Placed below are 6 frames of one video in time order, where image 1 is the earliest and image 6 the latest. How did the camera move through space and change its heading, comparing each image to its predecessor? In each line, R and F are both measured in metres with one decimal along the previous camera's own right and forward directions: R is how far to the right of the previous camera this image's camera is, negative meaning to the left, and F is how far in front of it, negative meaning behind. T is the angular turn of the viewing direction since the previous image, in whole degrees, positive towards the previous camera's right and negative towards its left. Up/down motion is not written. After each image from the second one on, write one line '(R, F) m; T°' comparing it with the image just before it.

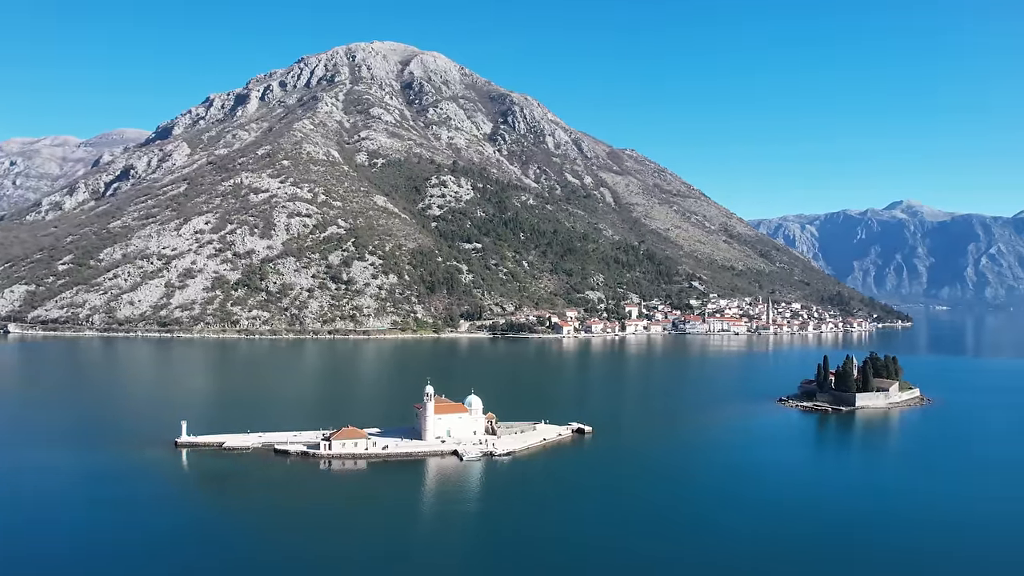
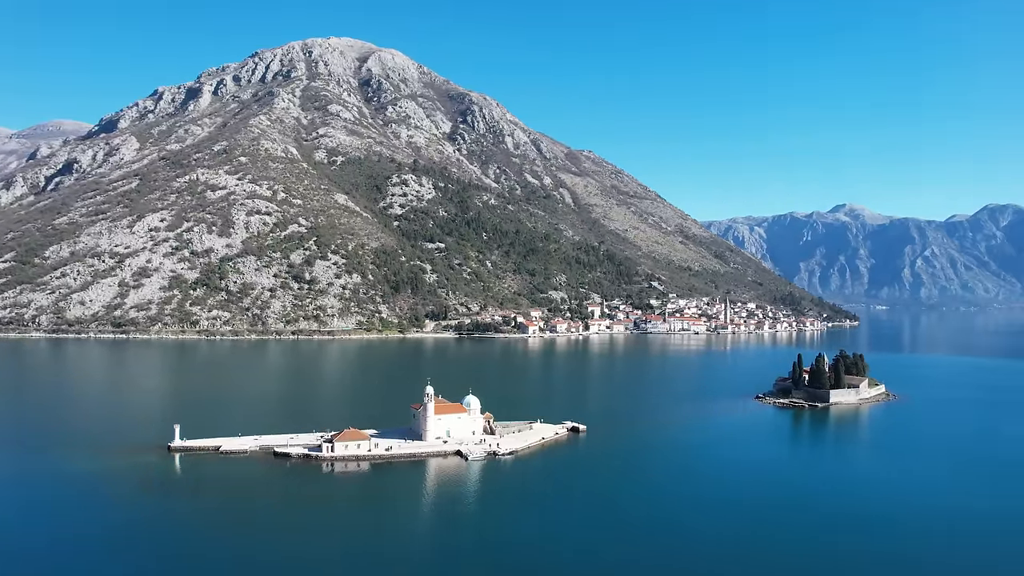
(-1.6, -0.1) m; +4°
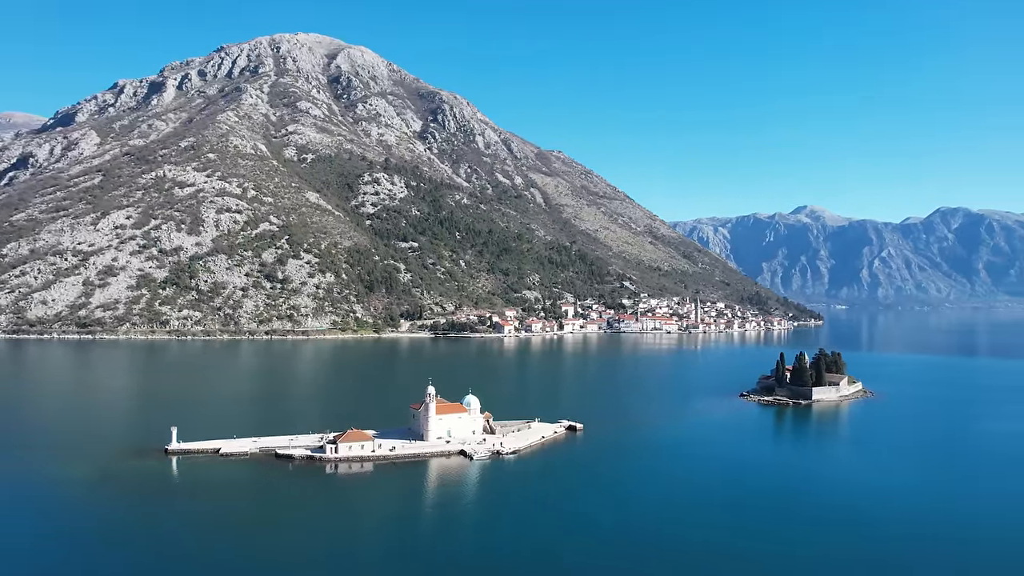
(-1.2, -0.1) m; +3°
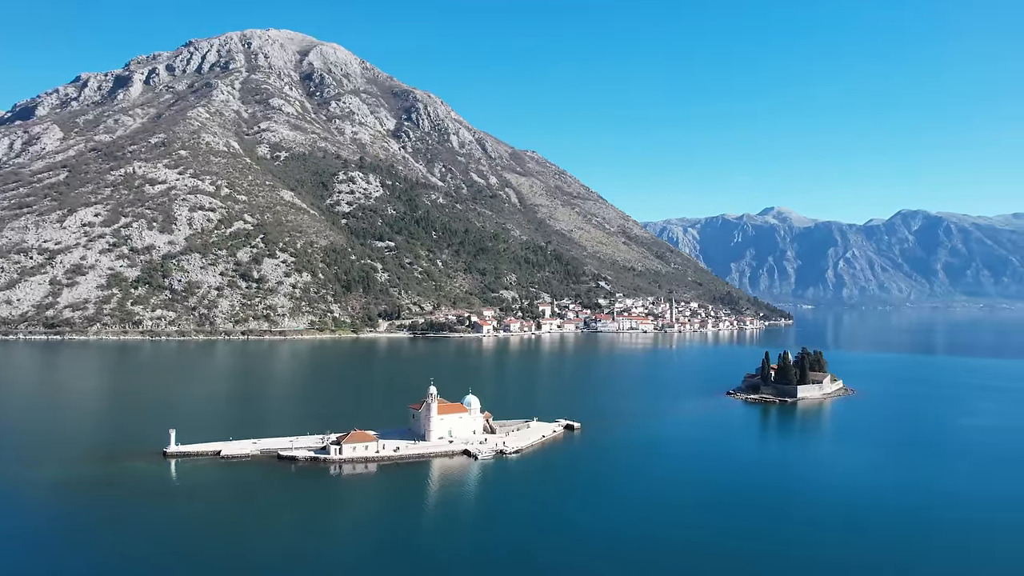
(-1.1, -0.1) m; +3°
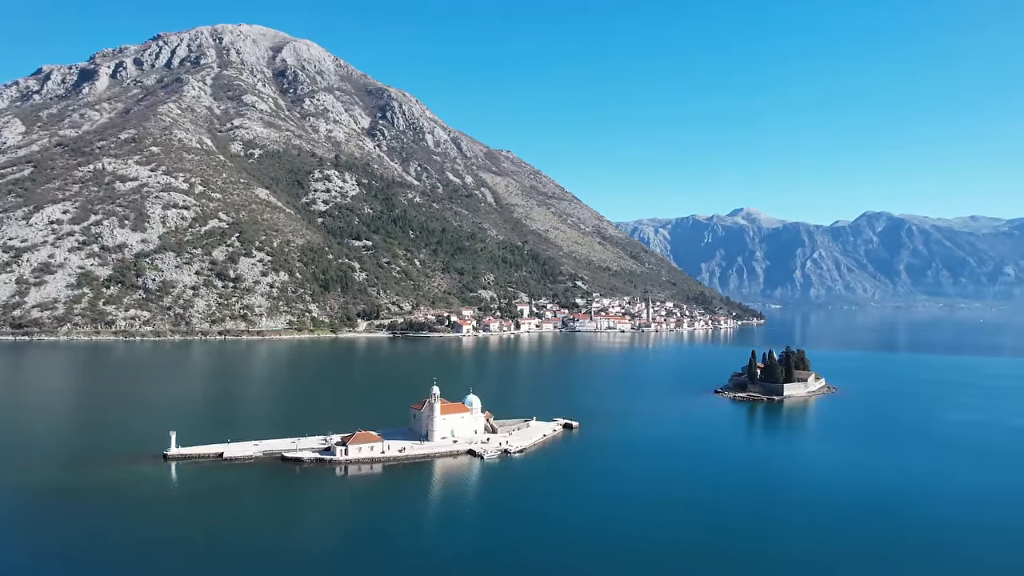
(-1.1, -0.1) m; +3°
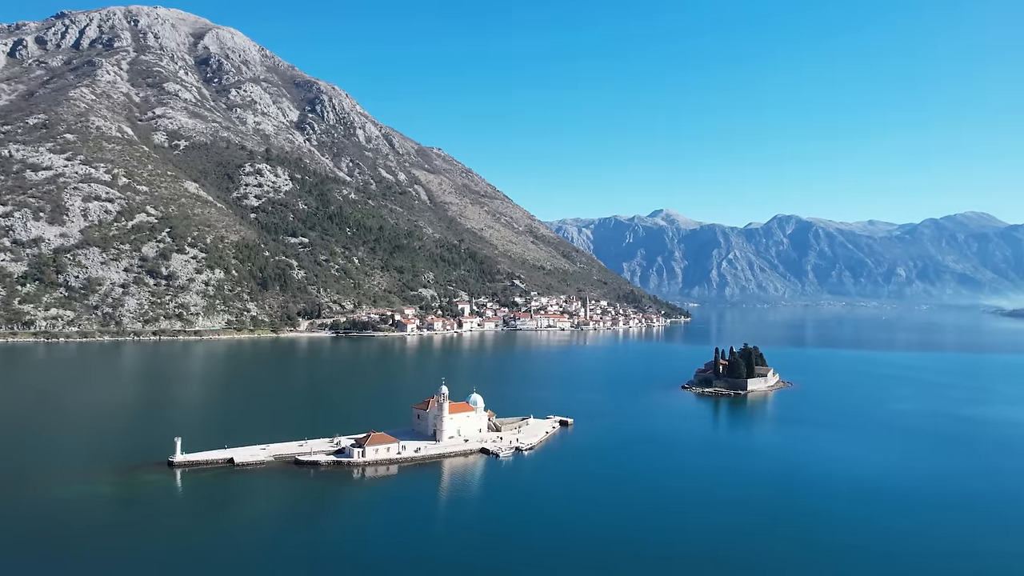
(-3.0, -0.1) m; +7°
